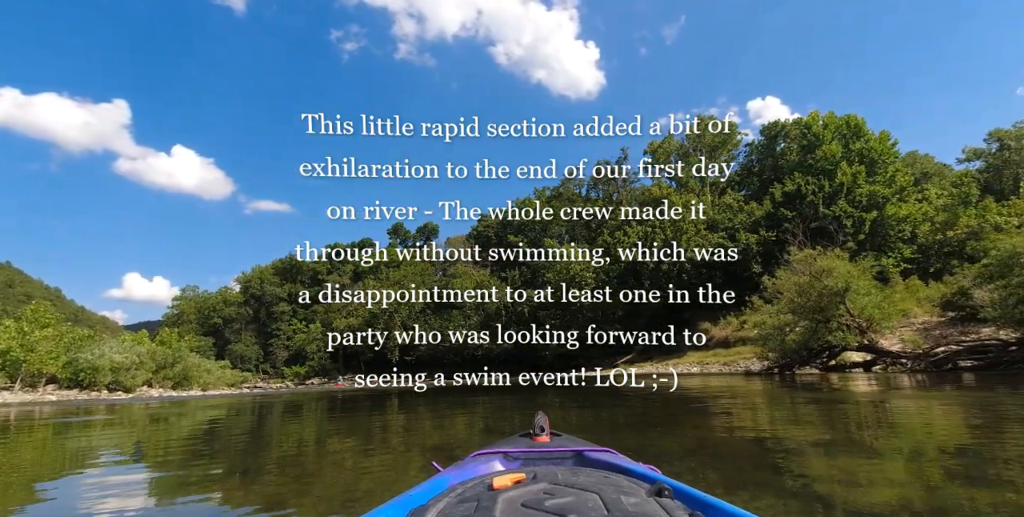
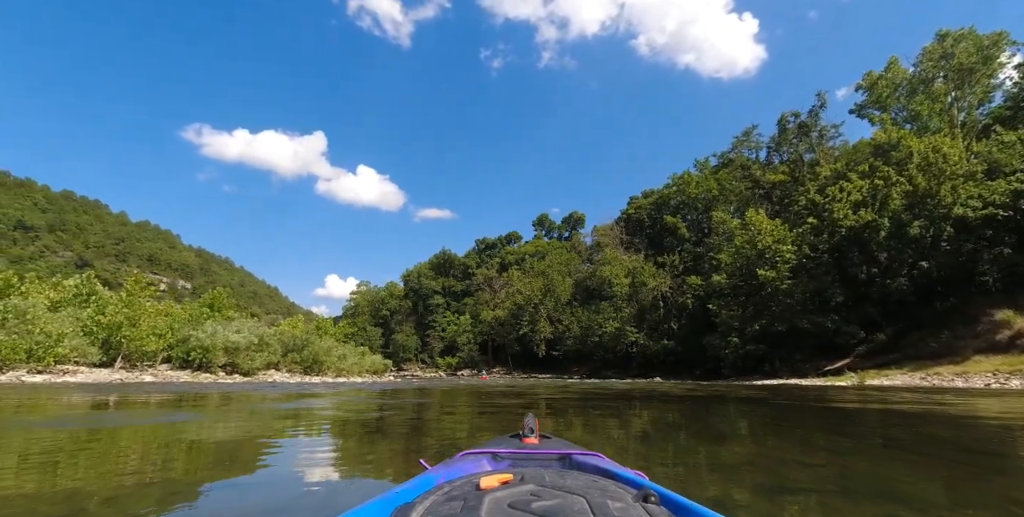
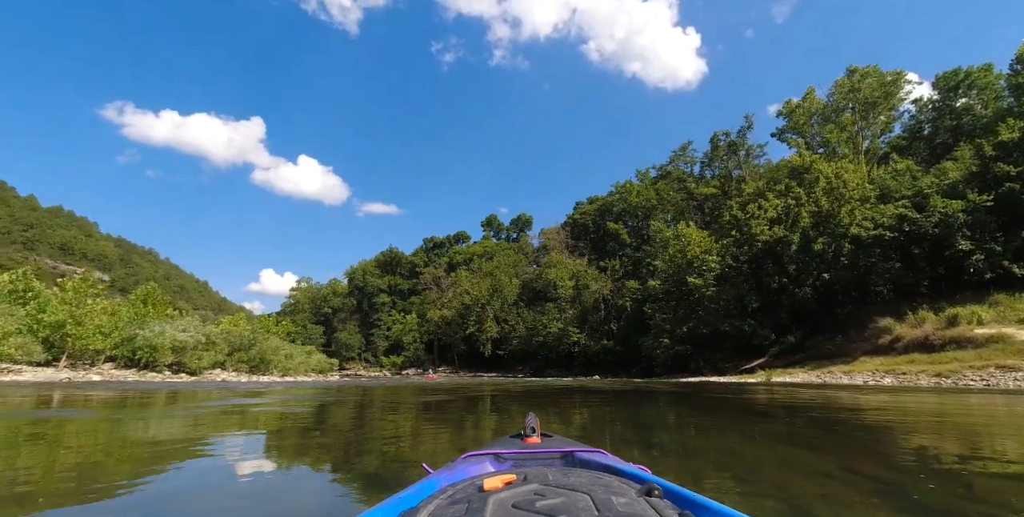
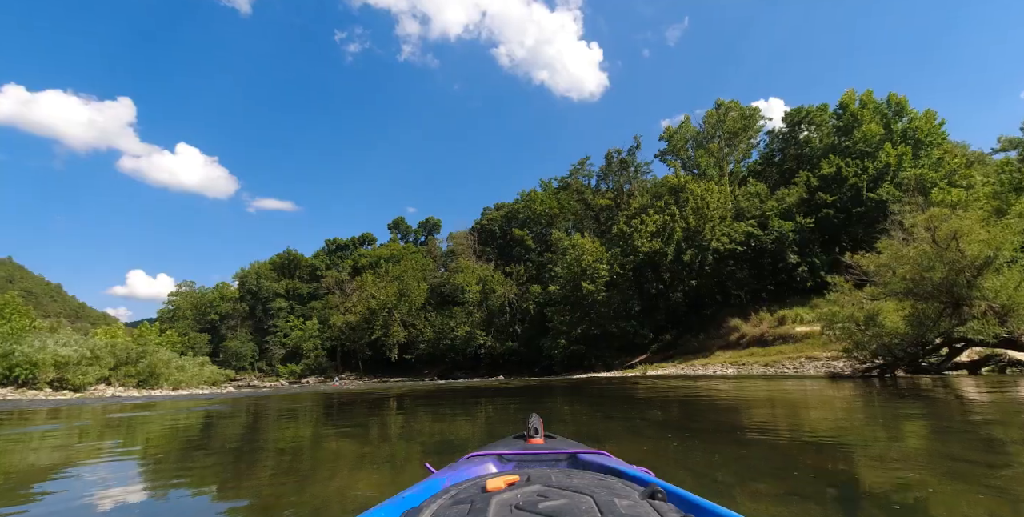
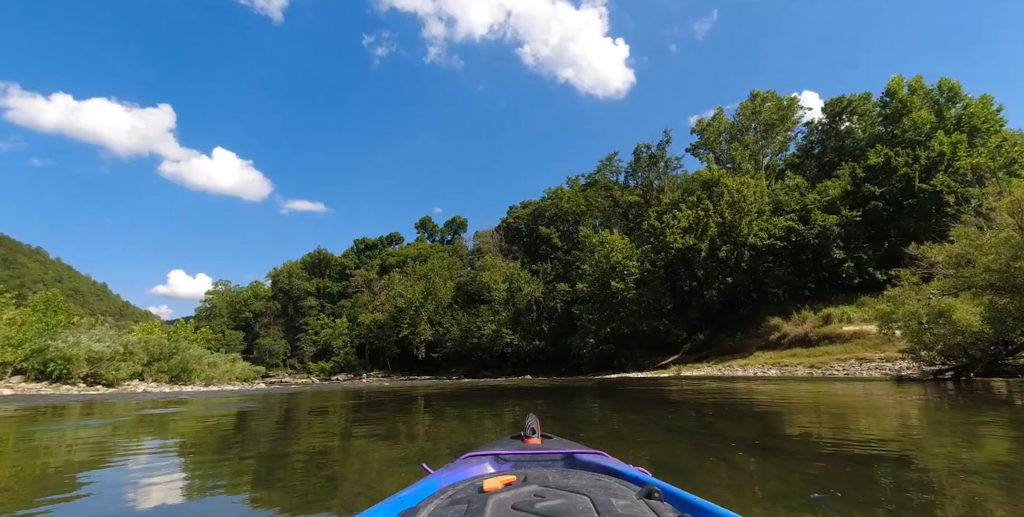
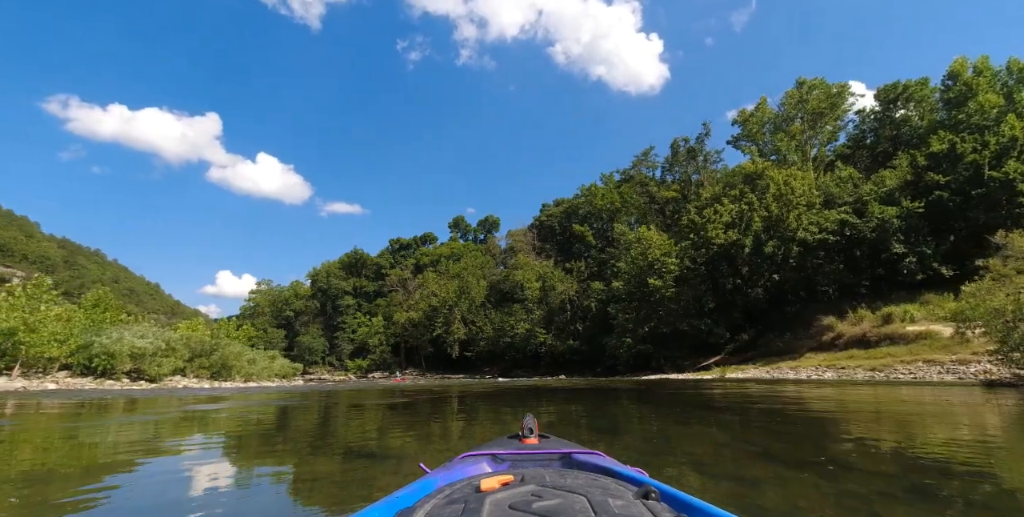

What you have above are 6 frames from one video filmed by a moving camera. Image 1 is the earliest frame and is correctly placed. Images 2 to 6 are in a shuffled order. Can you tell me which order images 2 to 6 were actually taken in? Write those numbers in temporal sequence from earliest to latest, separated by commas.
4, 5, 6, 3, 2
